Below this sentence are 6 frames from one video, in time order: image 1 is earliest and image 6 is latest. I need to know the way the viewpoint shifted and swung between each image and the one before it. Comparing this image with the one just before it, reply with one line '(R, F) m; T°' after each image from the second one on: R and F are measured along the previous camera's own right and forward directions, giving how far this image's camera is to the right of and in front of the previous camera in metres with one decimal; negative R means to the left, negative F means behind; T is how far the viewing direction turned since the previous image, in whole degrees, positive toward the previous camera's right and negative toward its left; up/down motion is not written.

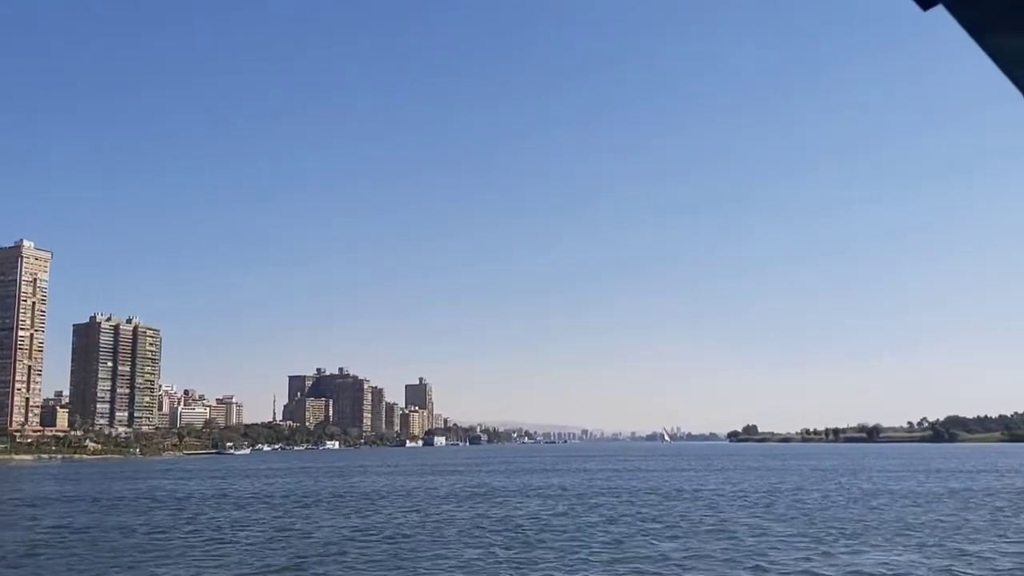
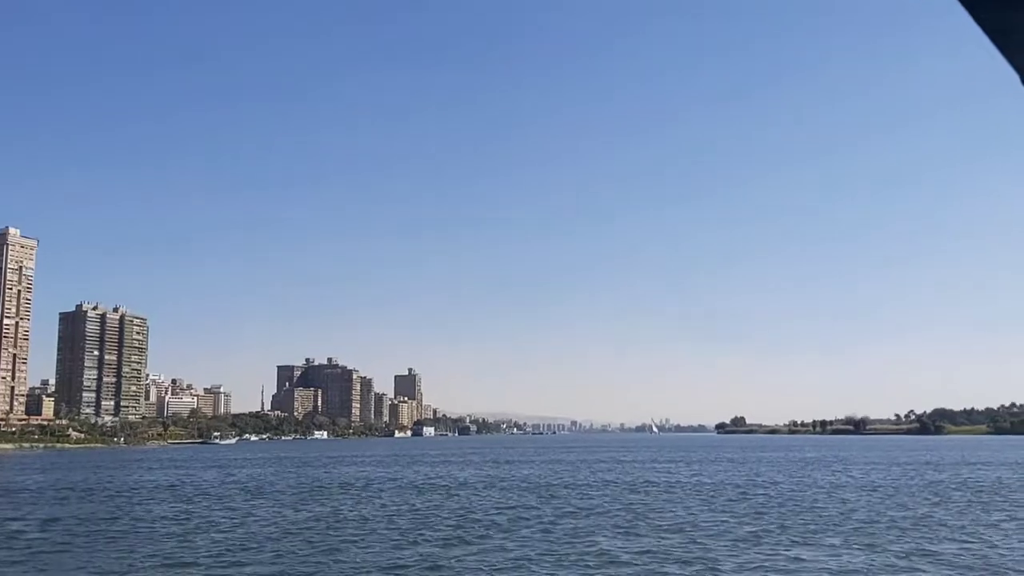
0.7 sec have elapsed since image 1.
(+0.9, +0.9) m; +1°
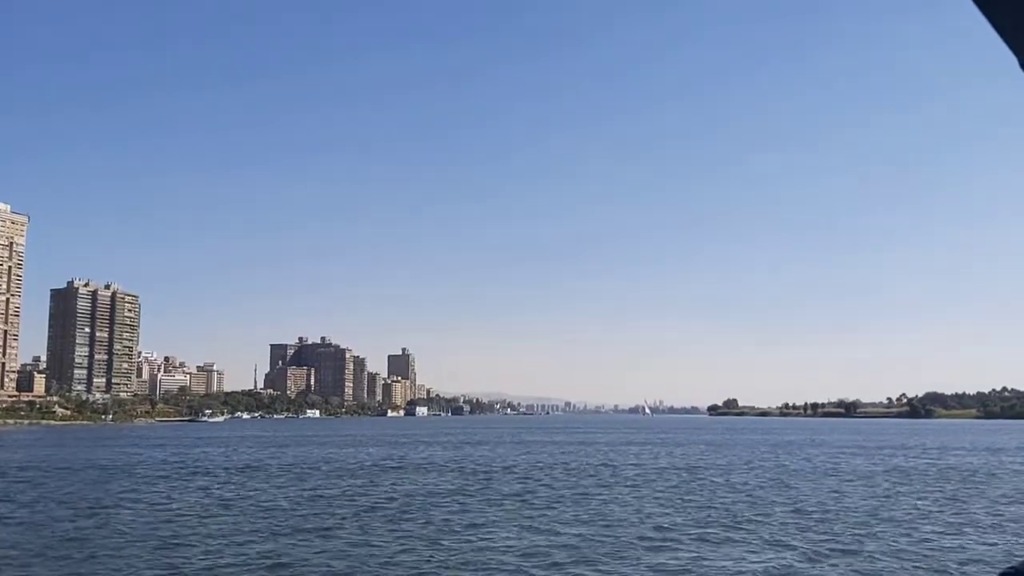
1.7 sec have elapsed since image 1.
(+1.2, +1.4) m; 0°
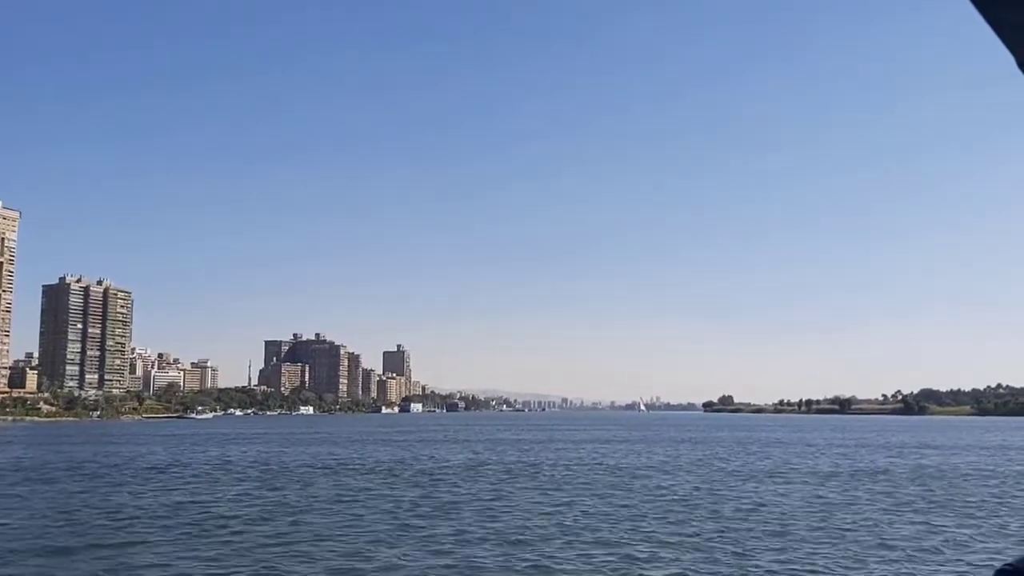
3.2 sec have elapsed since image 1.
(+1.5, +2.1) m; 0°
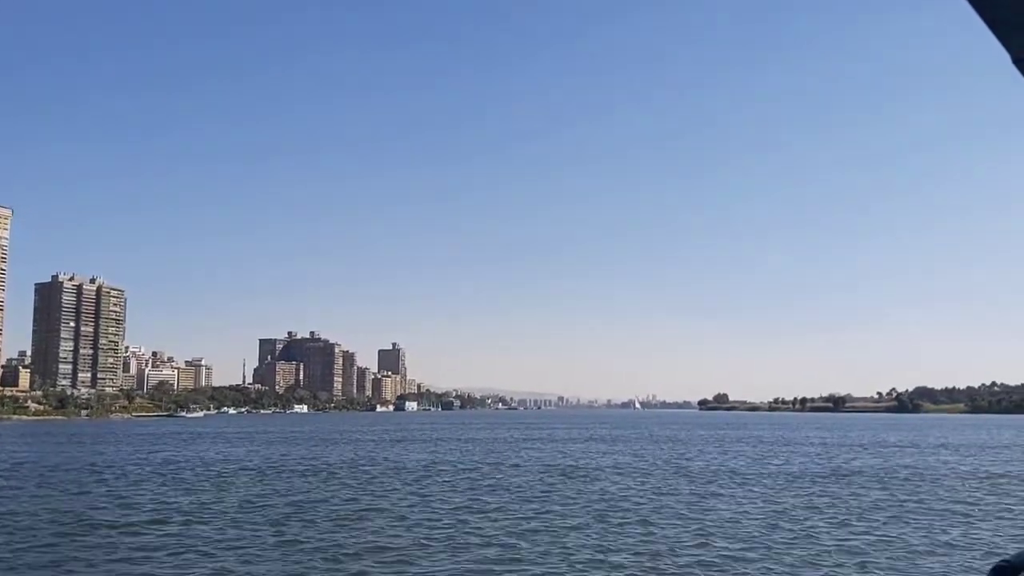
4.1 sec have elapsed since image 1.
(+1.0, +1.3) m; 0°
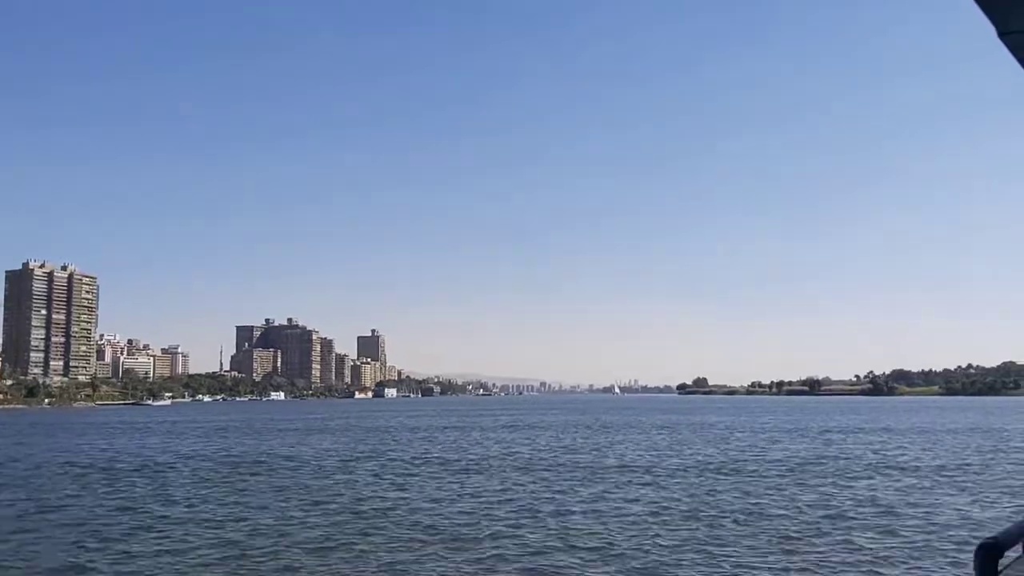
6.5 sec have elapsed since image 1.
(+2.5, +3.4) m; +1°
